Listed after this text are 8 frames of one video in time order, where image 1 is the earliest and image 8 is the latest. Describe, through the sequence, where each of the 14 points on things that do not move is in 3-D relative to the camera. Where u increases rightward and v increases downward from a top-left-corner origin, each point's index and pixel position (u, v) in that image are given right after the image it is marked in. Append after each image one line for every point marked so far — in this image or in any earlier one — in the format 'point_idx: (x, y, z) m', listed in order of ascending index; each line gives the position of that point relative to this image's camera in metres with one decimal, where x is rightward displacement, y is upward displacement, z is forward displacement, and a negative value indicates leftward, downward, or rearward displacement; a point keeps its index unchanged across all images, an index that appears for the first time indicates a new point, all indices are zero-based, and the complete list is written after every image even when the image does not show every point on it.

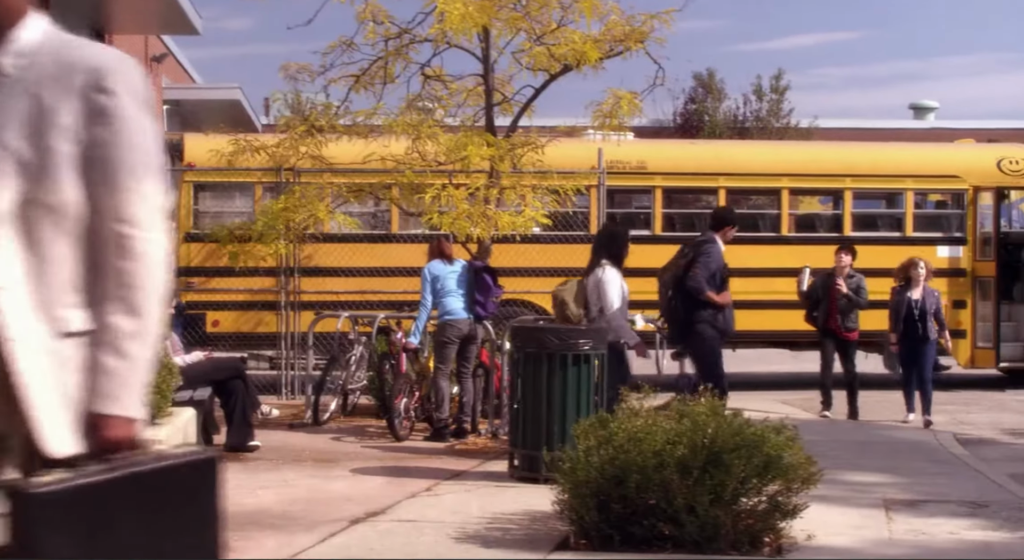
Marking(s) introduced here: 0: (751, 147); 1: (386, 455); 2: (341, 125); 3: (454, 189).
0: (+2.4, +1.3, +15.7) m
1: (-0.8, -1.1, +9.5) m
2: (-1.4, +1.2, +12.5) m
3: (-0.4, +0.7, +12.0) m
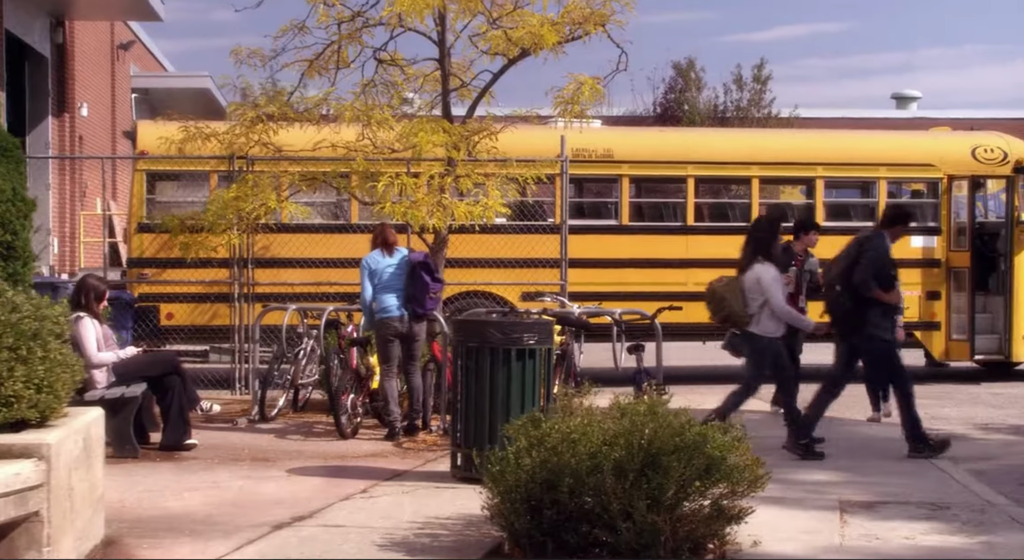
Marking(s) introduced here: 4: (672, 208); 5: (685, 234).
0: (+2.0, +1.4, +15.3) m
1: (-1.1, -1.0, +9.1) m
2: (-1.7, +1.3, +12.1) m
3: (-0.8, +0.8, +11.6) m
4: (+1.6, +0.7, +15.2) m
5: (+1.7, +0.4, +15.1) m
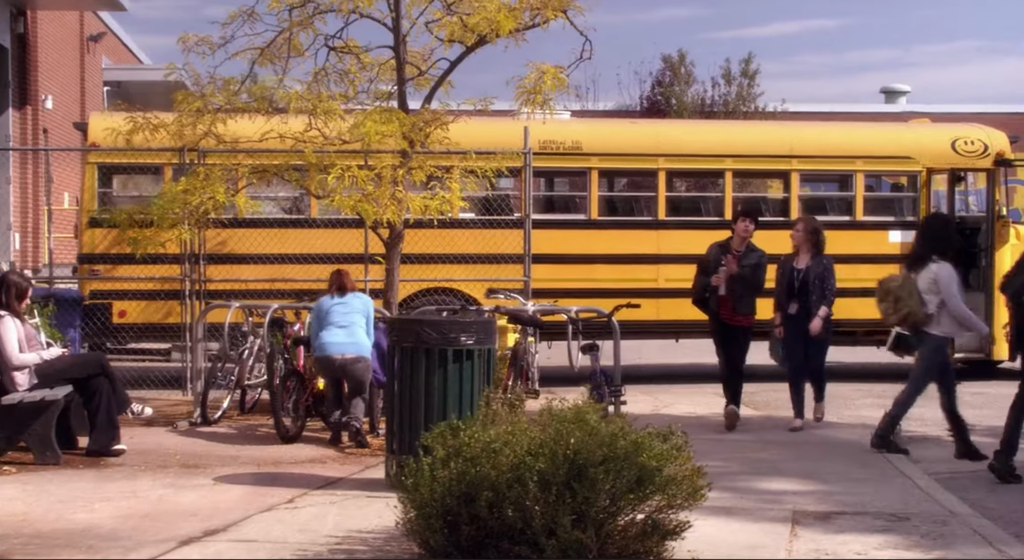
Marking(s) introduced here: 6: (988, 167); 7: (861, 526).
0: (+1.7, +1.4, +14.9) m
1: (-1.4, -1.0, +8.7) m
2: (-2.0, +1.3, +11.6) m
3: (-1.1, +0.8, +11.2) m
4: (+1.2, +0.7, +14.7) m
5: (+1.3, +0.5, +14.6) m
6: (+4.6, +1.1, +15.4) m
7: (+1.5, -1.0, +6.7) m
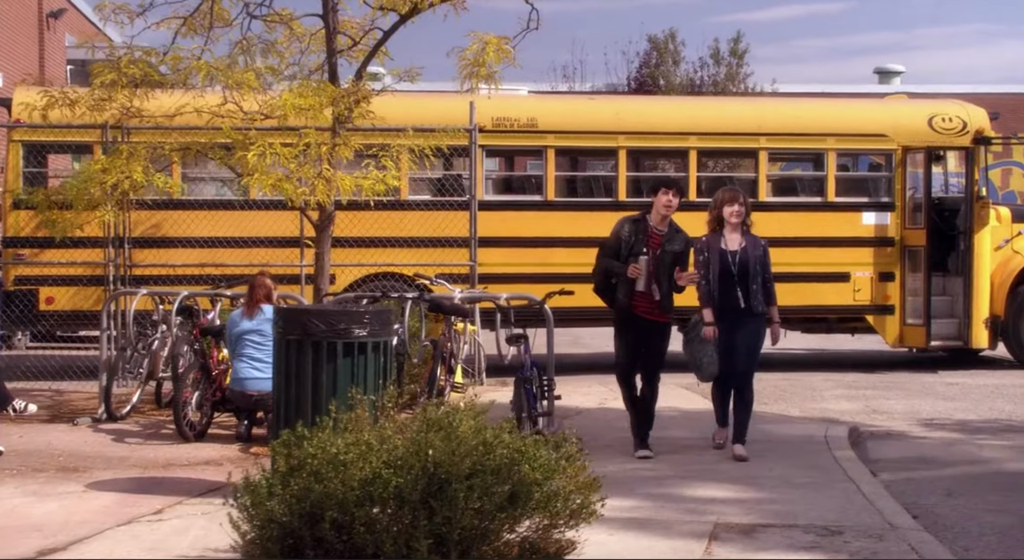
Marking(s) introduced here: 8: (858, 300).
0: (+1.3, +1.6, +14.1) m
1: (-1.8, -0.9, +8.0) m
2: (-2.4, +1.4, +10.9) m
3: (-1.5, +0.9, +10.4) m
4: (+0.8, +0.9, +14.0) m
5: (+0.9, +0.6, +13.9) m
6: (+4.2, +1.2, +14.6) m
7: (+1.0, -1.0, +6.0) m
8: (+3.1, -0.2, +14.2) m
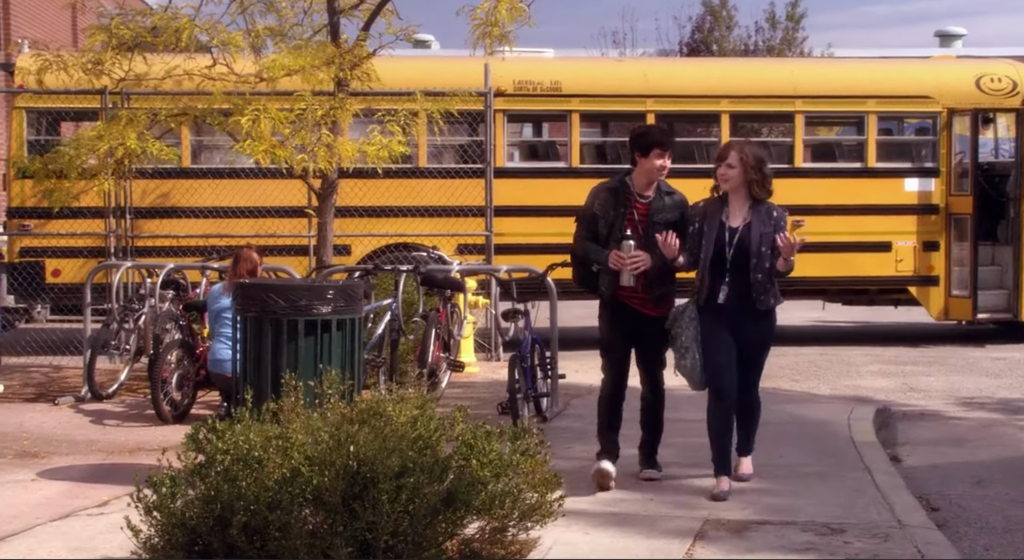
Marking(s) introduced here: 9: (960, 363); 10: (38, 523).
0: (+1.5, +1.8, +13.5) m
1: (-1.8, -0.8, +7.5) m
2: (-2.4, +1.6, +10.4) m
3: (-1.5, +1.1, +9.9) m
4: (+1.0, +1.1, +13.4) m
5: (+1.1, +0.9, +13.3) m
6: (+4.4, +1.5, +13.9) m
7: (+0.9, -0.9, +5.4) m
8: (+3.3, +0.1, +13.5) m
9: (+3.6, -0.7, +12.8) m
10: (-1.7, -0.9, +5.6) m
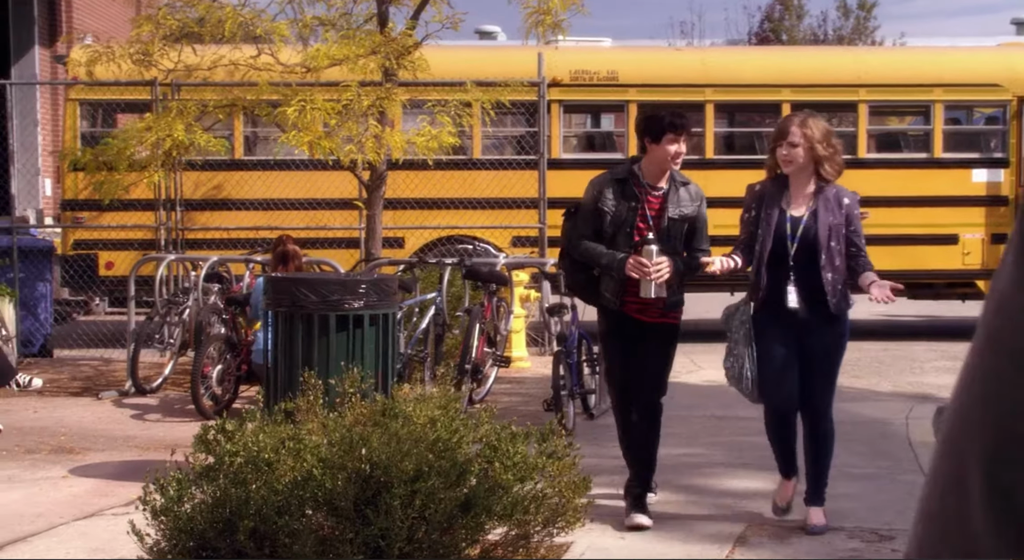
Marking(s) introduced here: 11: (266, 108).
0: (+1.9, +1.9, +13.2) m
1: (-1.6, -0.8, +7.4) m
2: (-2.0, +1.6, +10.2) m
3: (-1.1, +1.1, +9.8) m
4: (+1.4, +1.2, +13.1) m
5: (+1.6, +0.9, +13.0) m
6: (+4.9, +1.6, +13.5) m
7: (+1.0, -0.9, +5.2) m
8: (+3.8, +0.1, +13.2) m
9: (+4.1, -0.6, +12.4) m
10: (-1.6, -0.8, +5.5) m
11: (-1.6, +1.1, +10.3) m
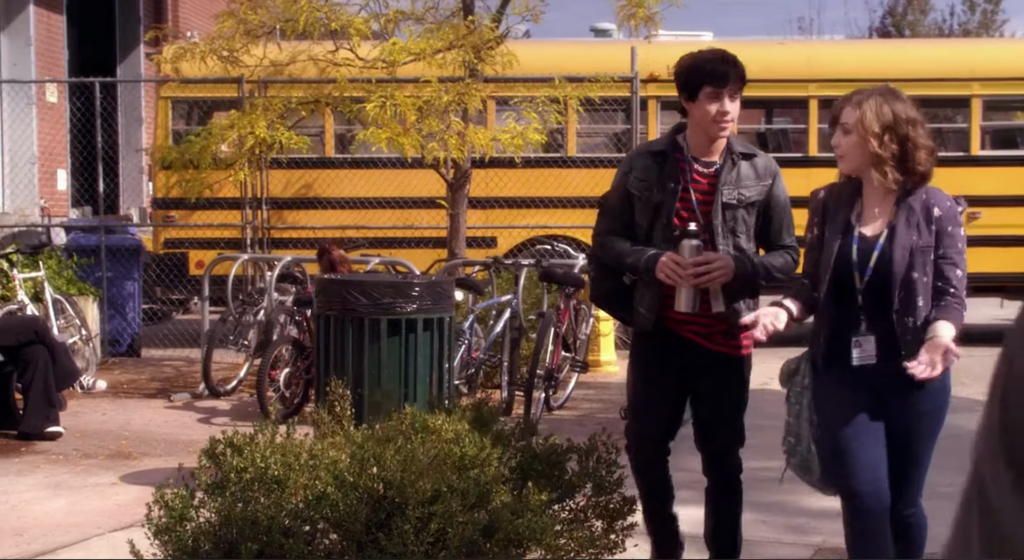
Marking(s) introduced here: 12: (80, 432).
0: (+2.7, +1.9, +12.7) m
1: (-1.3, -0.8, +7.1) m
2: (-1.5, +1.6, +10.1) m
3: (-0.6, +1.1, +9.5) m
4: (+2.2, +1.2, +12.6) m
5: (+2.3, +0.9, +12.5) m
6: (+5.7, +1.5, +12.7) m
7: (+1.2, -0.9, +4.8) m
8: (+4.5, +0.1, +12.5) m
9: (+4.7, -0.6, +11.8) m
10: (-1.4, -0.8, +5.3) m
11: (-1.1, +1.1, +10.1) m
12: (-2.1, -0.7, +7.6) m
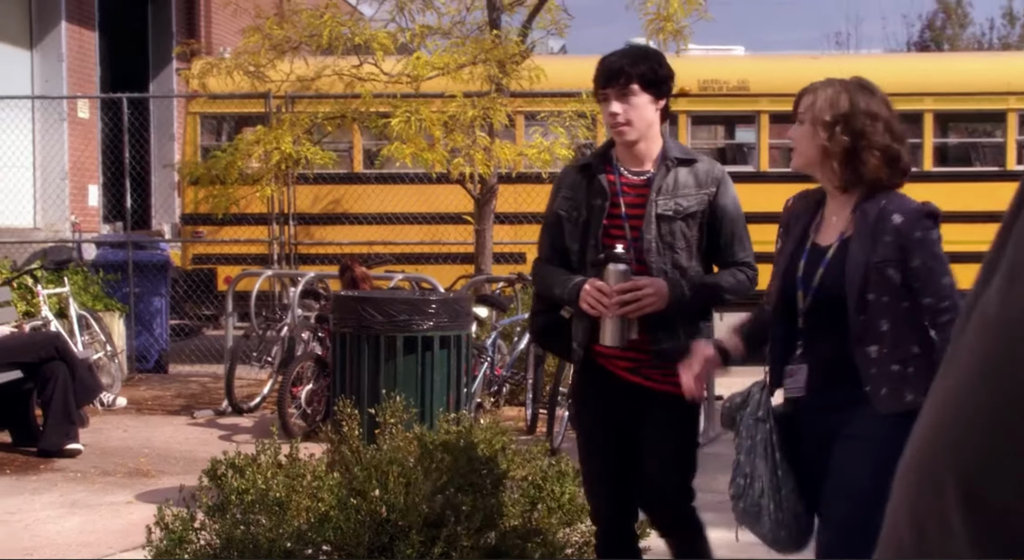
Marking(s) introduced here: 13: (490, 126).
0: (+3.0, +1.7, +12.5) m
1: (-1.2, -0.8, +7.1) m
2: (-1.3, +1.5, +10.0) m
3: (-0.5, +1.0, +9.4) m
4: (+2.4, +1.0, +12.5) m
5: (+2.5, +0.8, +12.4) m
6: (+5.9, +1.4, +12.5) m
7: (+1.2, -0.9, +4.6) m
8: (+4.8, 0.0, +12.3) m
9: (+5.0, -0.8, +11.5) m
10: (-1.3, -0.9, +5.2) m
11: (-0.9, +1.0, +10.0) m
12: (-2.0, -0.8, +7.6) m
13: (-0.1, +0.9, +9.6) m
